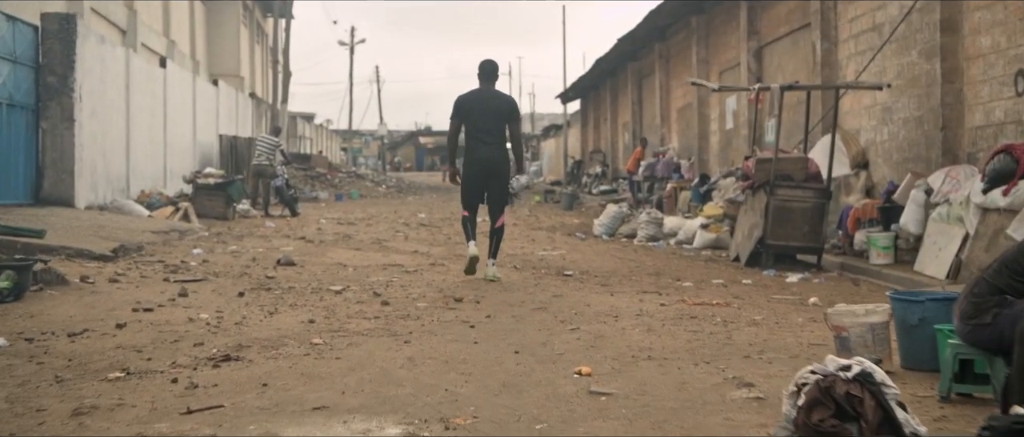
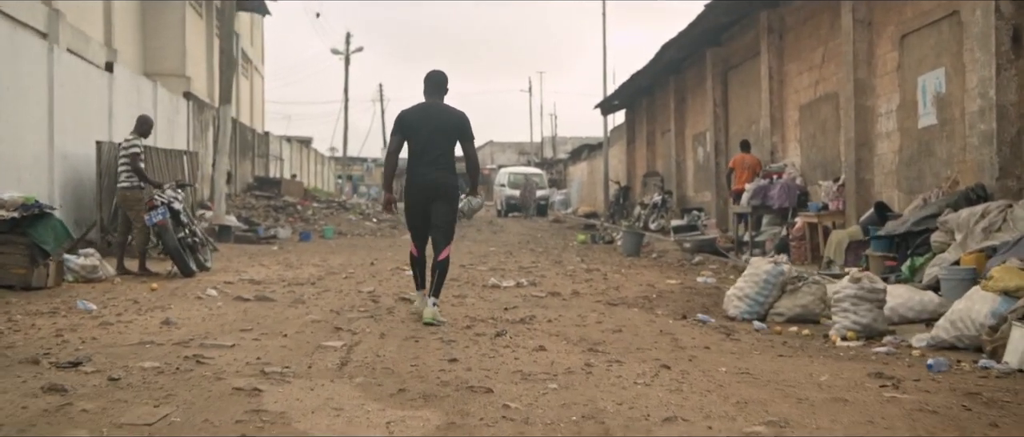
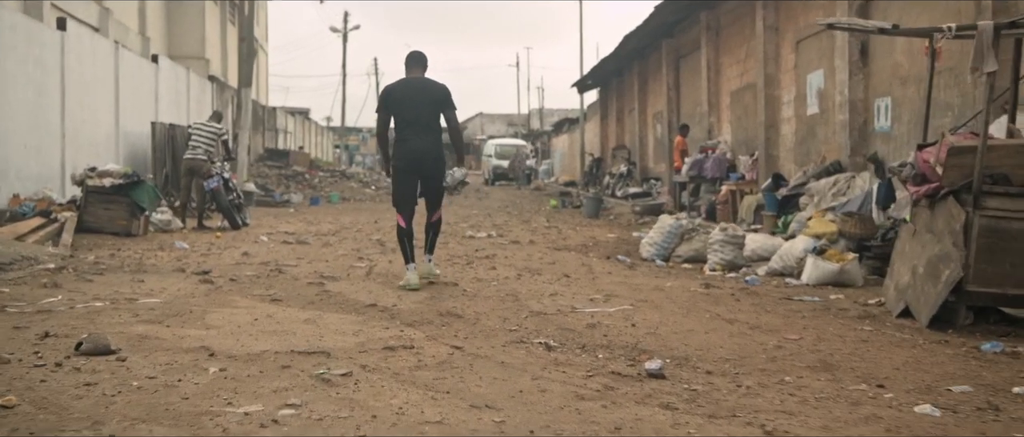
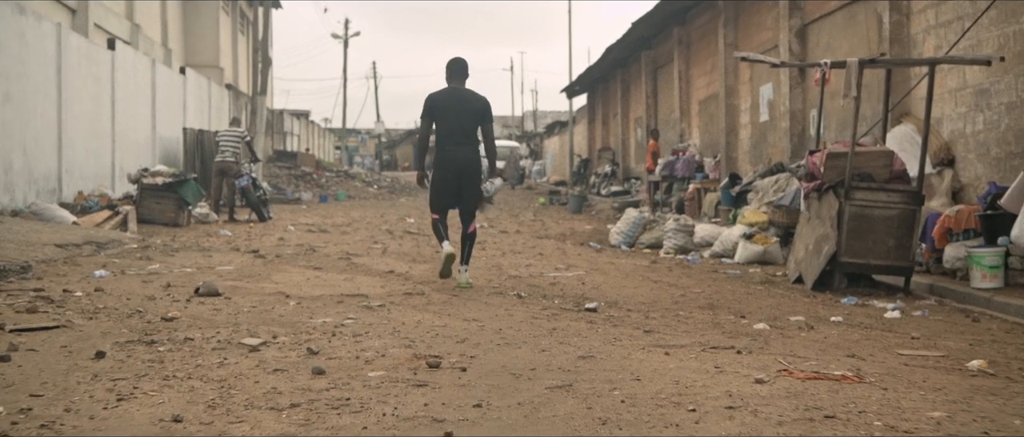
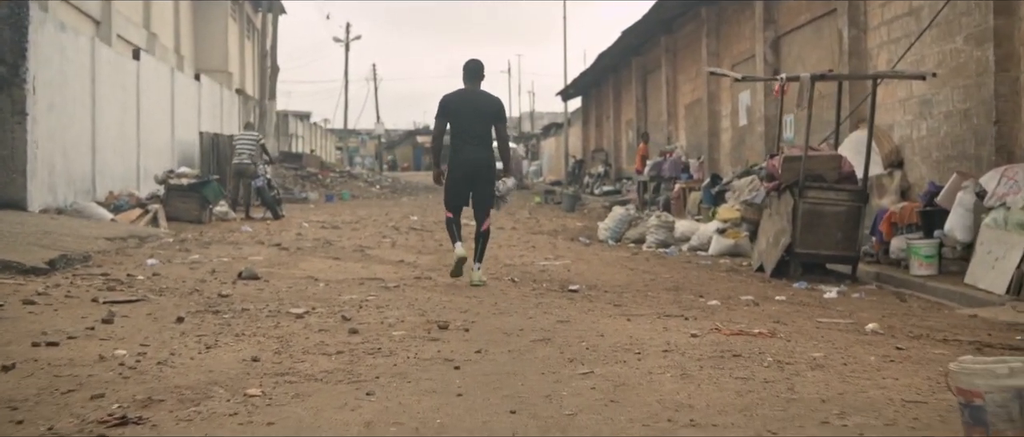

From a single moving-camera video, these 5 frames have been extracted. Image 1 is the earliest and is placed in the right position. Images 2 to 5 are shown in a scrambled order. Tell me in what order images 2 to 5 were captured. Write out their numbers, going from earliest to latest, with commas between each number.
5, 4, 3, 2
